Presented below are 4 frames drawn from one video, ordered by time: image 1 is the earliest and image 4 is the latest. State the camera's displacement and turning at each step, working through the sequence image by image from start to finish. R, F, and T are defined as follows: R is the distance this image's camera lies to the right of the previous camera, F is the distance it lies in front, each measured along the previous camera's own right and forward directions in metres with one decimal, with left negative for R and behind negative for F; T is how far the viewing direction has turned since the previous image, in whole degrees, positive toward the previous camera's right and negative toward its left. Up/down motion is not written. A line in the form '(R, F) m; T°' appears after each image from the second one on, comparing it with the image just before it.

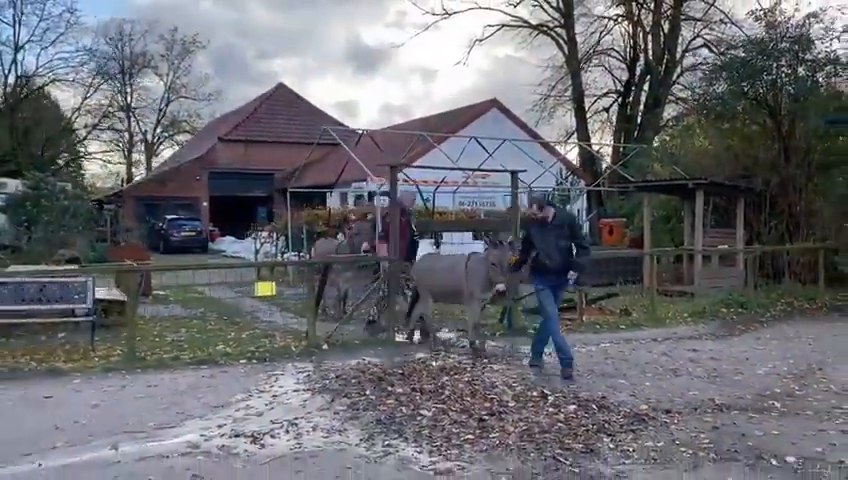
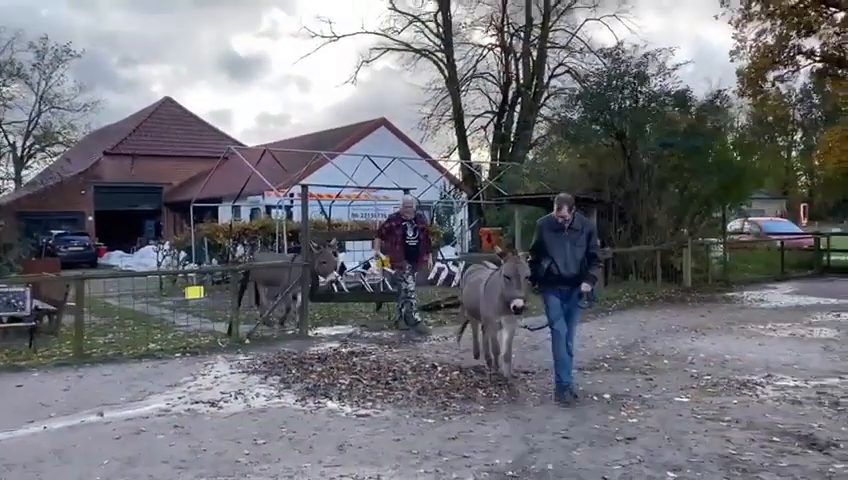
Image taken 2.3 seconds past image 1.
(-0.3, -1.9) m; +9°
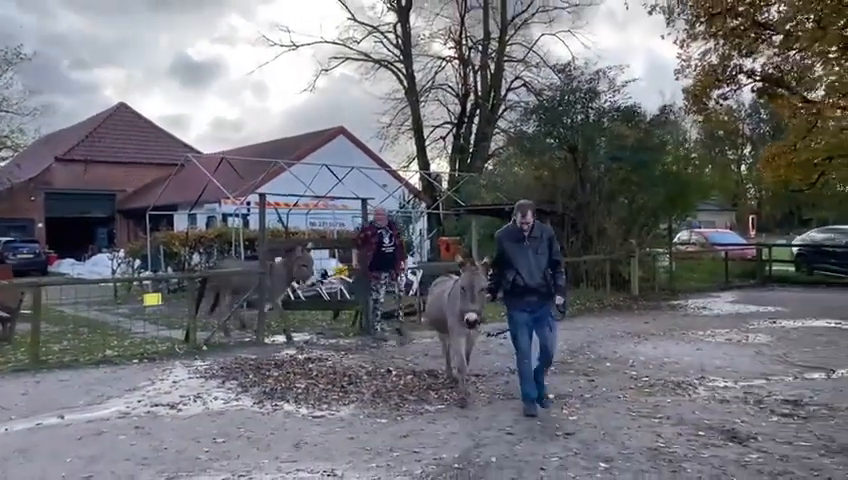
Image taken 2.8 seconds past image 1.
(0.0, -0.4) m; +3°
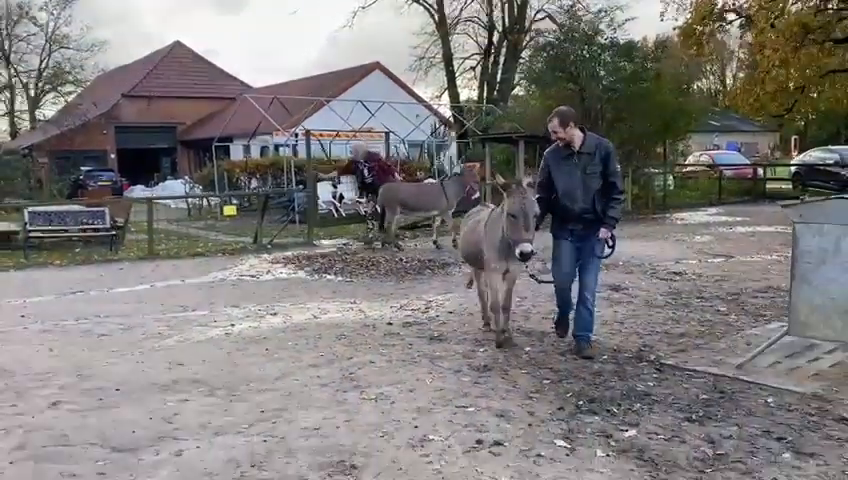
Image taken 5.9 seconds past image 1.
(+0.8, -3.5) m; -4°
